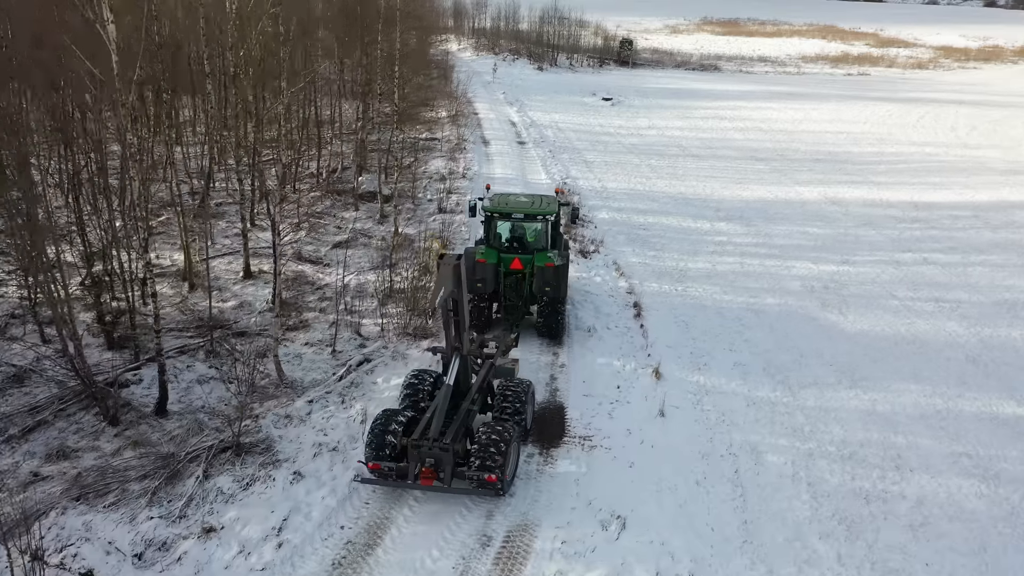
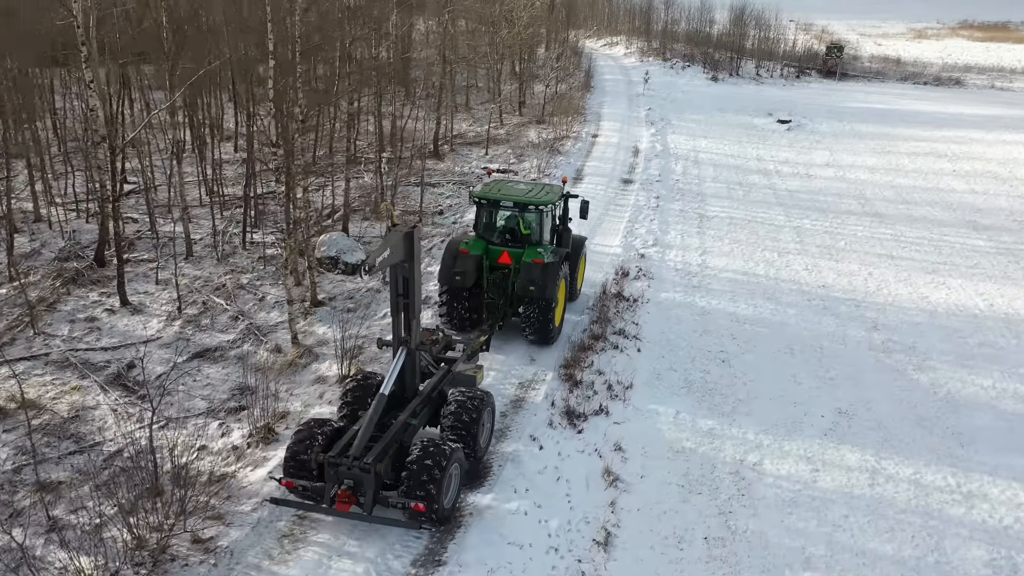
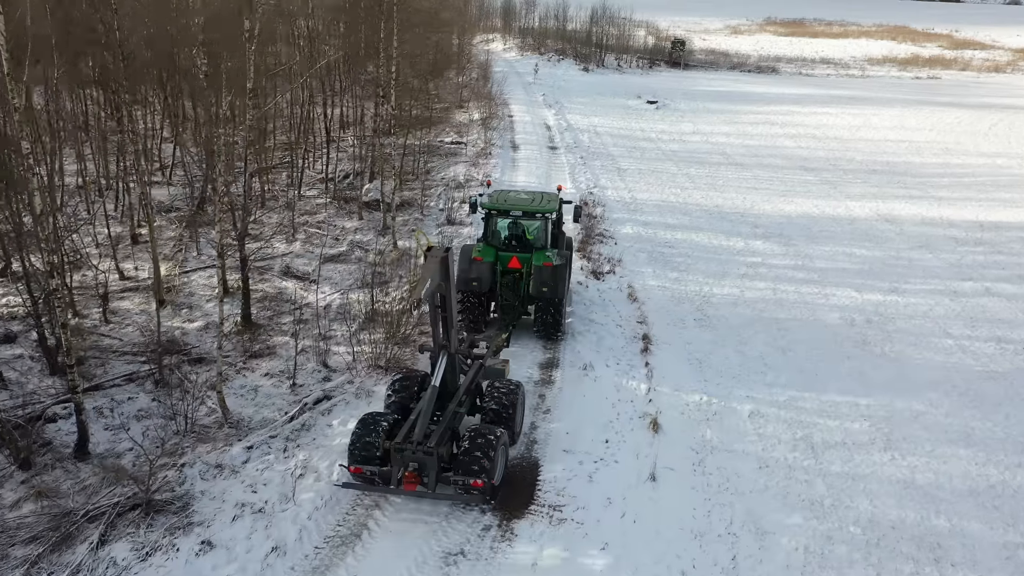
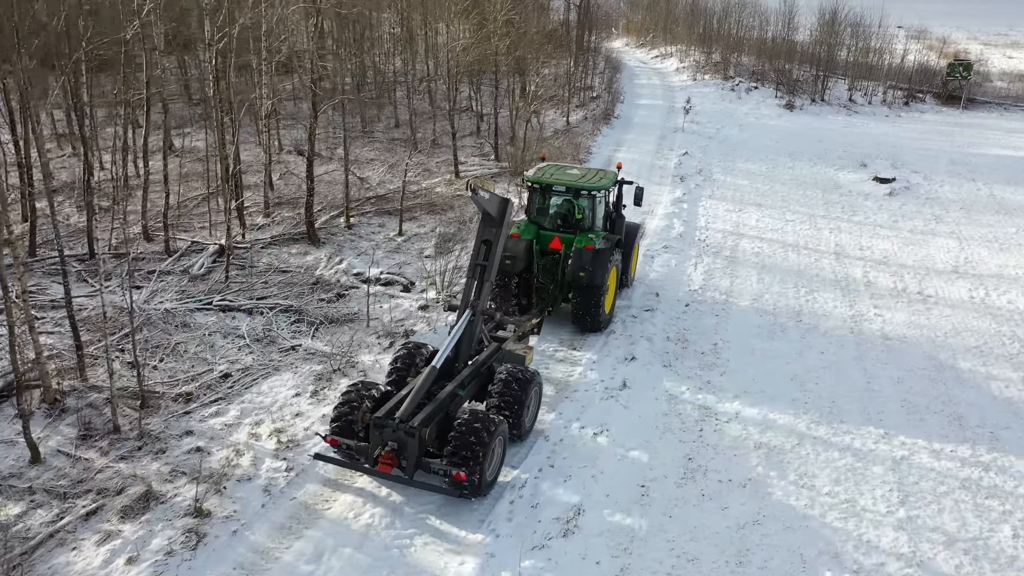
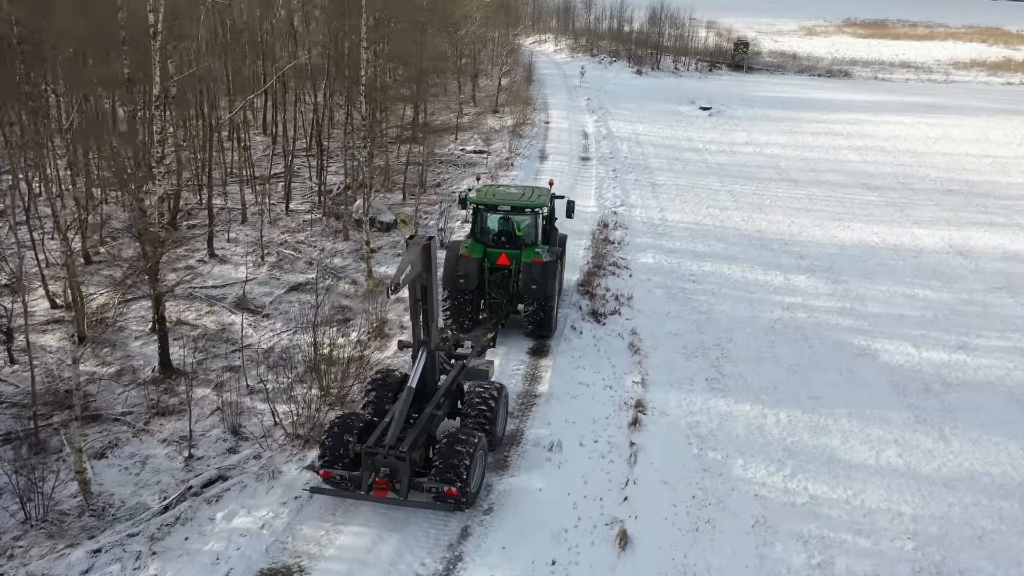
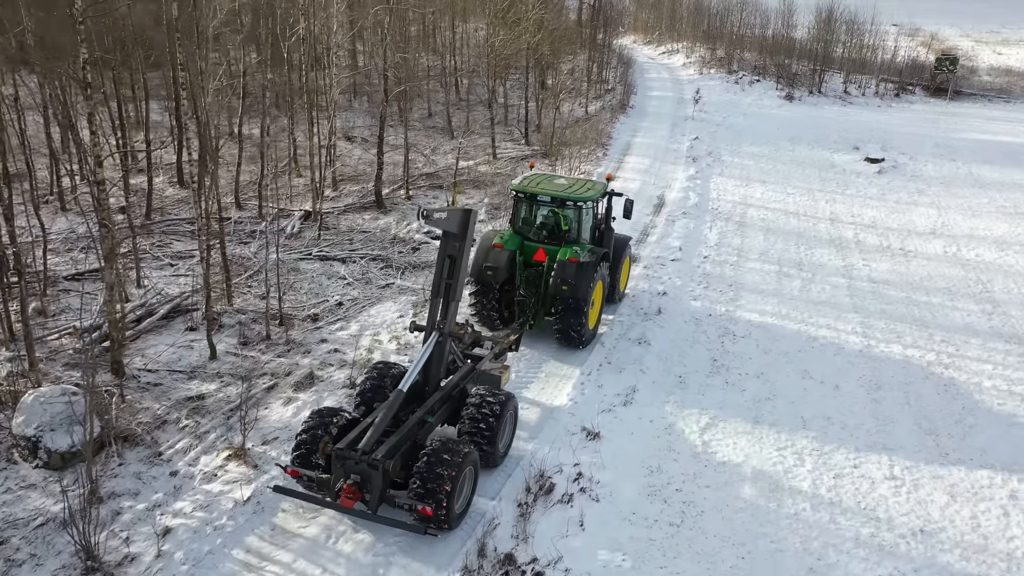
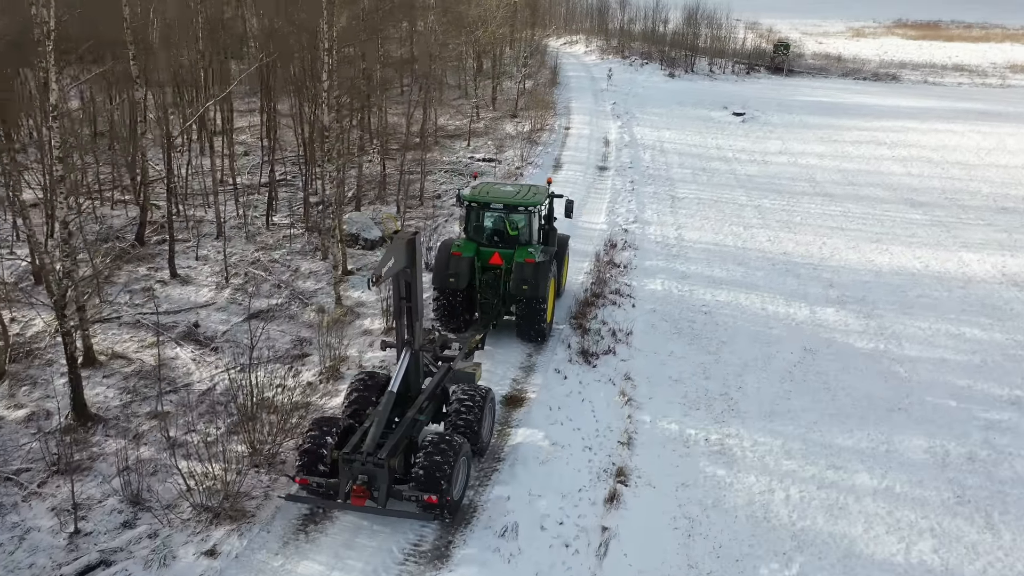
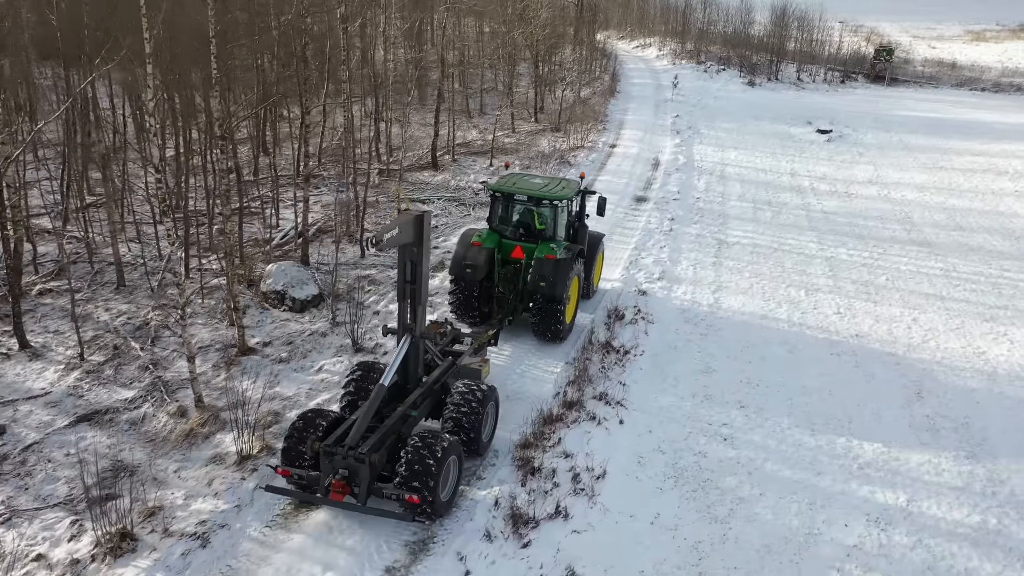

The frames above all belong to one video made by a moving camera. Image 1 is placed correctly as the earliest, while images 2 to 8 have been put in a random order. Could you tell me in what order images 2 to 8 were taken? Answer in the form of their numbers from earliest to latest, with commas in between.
3, 5, 7, 2, 8, 6, 4
